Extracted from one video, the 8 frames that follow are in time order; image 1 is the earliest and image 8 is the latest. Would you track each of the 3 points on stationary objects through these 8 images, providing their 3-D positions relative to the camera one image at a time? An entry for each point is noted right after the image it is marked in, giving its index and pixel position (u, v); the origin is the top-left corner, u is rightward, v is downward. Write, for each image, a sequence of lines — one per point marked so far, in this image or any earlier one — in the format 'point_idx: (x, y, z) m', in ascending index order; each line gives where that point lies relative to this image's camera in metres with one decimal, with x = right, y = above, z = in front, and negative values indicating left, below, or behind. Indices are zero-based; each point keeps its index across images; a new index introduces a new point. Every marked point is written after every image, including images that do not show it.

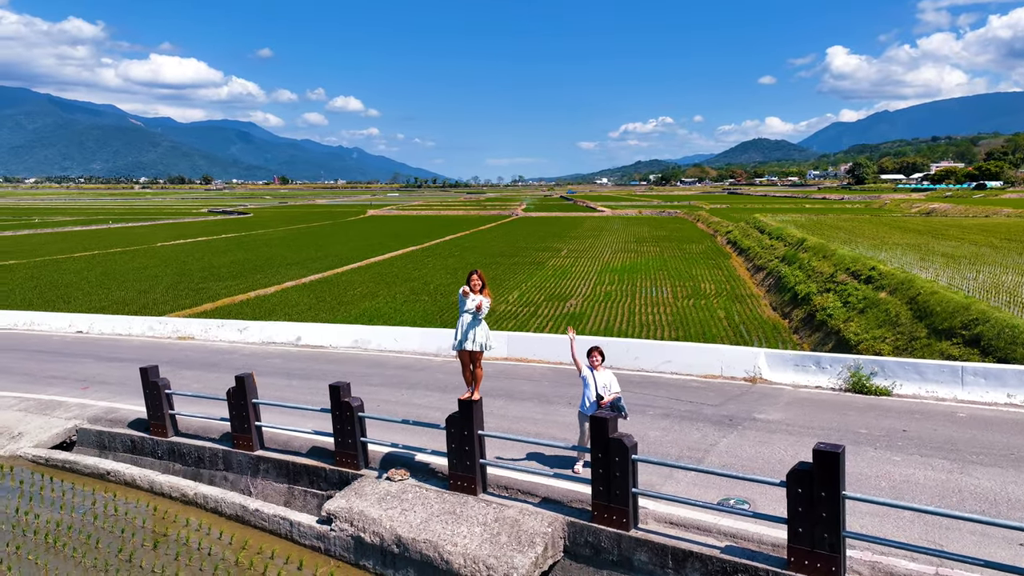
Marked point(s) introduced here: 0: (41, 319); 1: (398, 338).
0: (-12.9, -0.9, +19.4) m
1: (-2.4, -1.0, +14.6) m
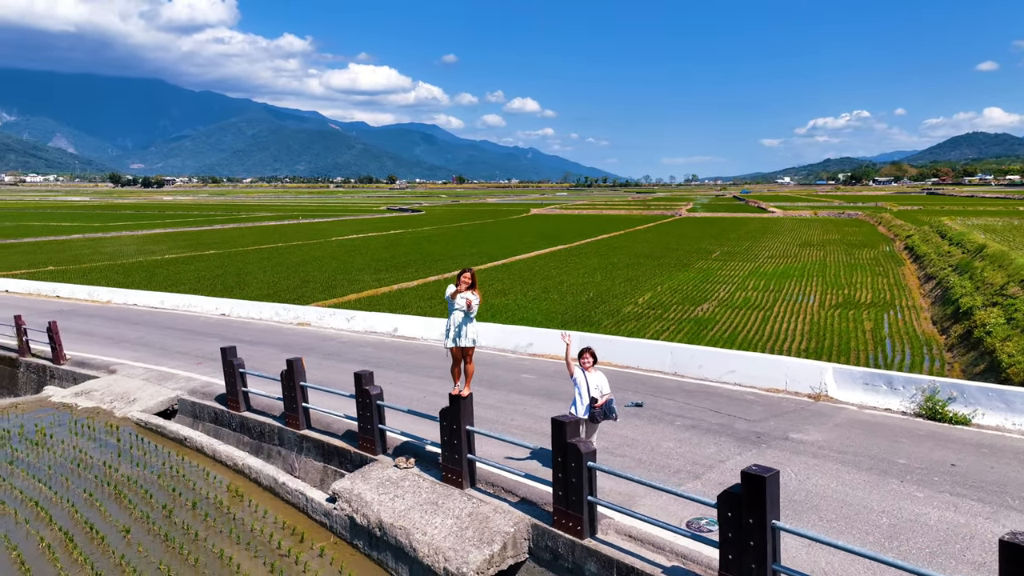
0: (-9.8, -0.5, +22.0) m
1: (-0.7, -1.0, +15.0) m
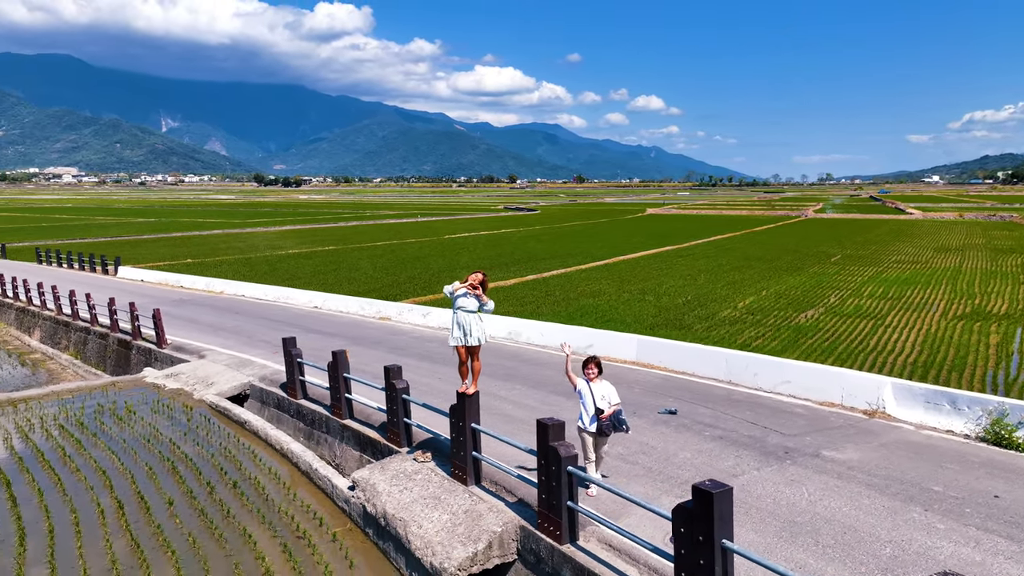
0: (-7.2, -0.3, +23.4) m
1: (+0.7, -1.0, +15.0) m
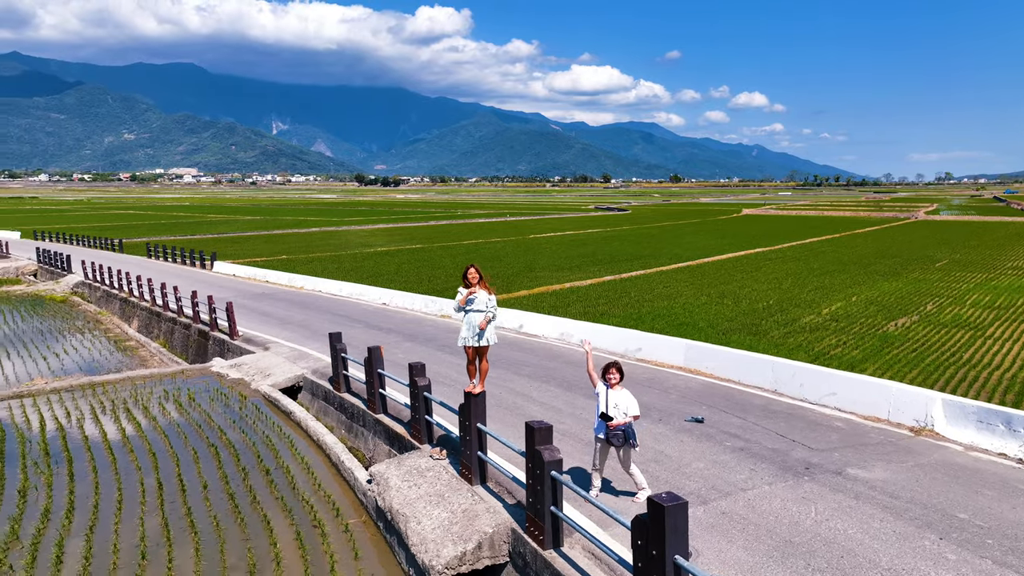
0: (-5.0, -0.2, +24.1) m
1: (+1.7, -1.0, +14.8) m
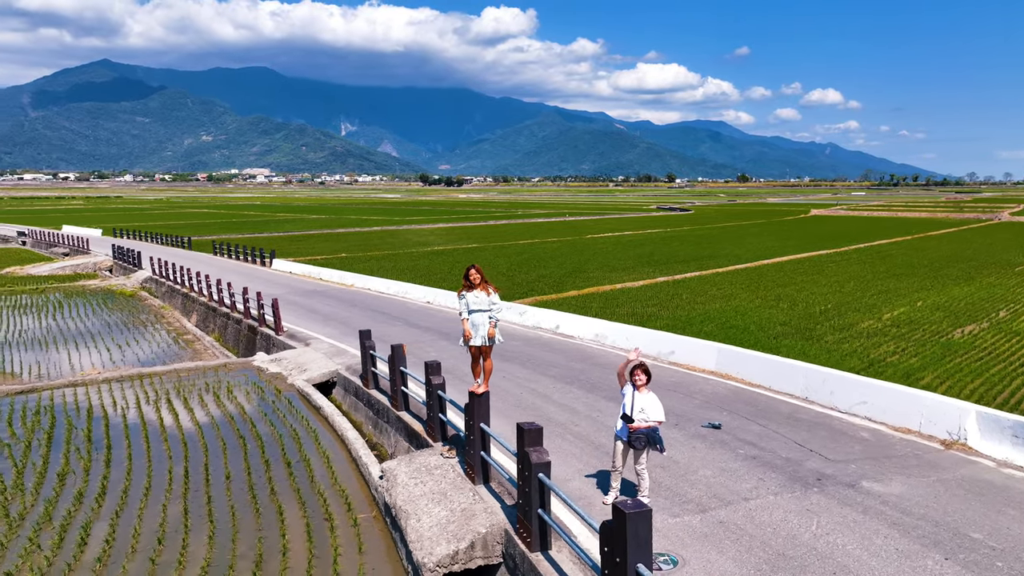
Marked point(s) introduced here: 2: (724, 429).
0: (-3.5, -0.1, +24.5) m
1: (+2.4, -1.0, +14.6) m
2: (+2.5, -1.7, +8.3) m
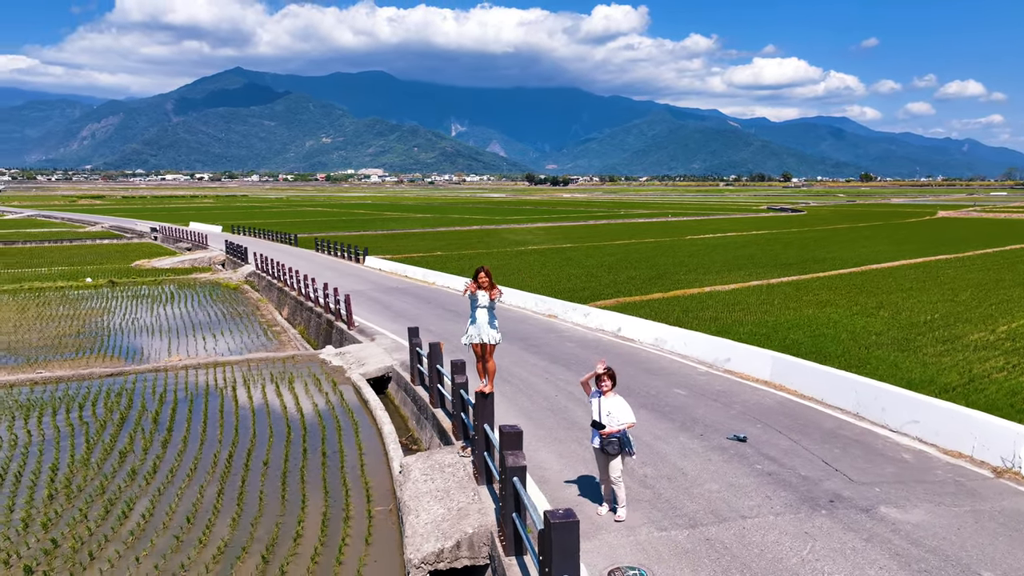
0: (-0.9, -0.1, +24.8) m
1: (+3.5, -1.1, +14.2) m
2: (+2.7, -1.7, +8.0) m
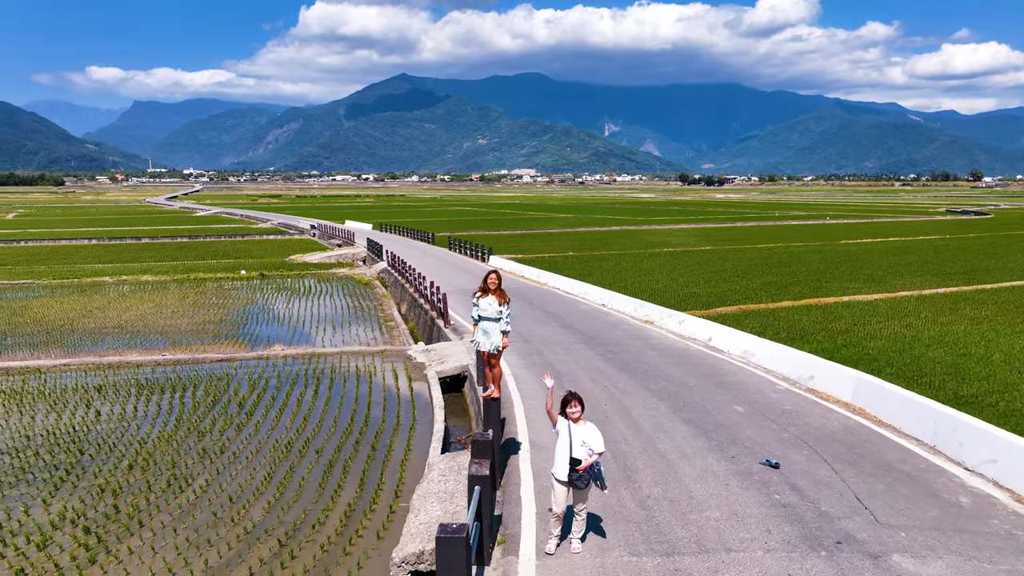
0: (+2.8, -0.2, +24.5) m
1: (+4.9, -1.3, +13.2) m
2: (+2.8, -1.9, +7.3) m
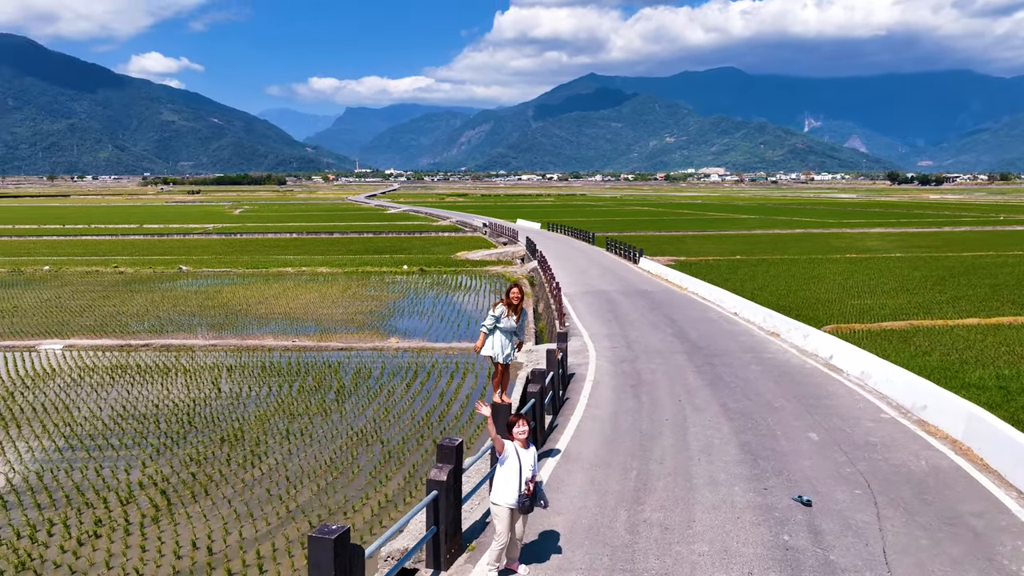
0: (+7.1, -0.4, +23.2) m
1: (+6.3, -1.5, +11.8) m
2: (+2.8, -2.1, +6.6) m
